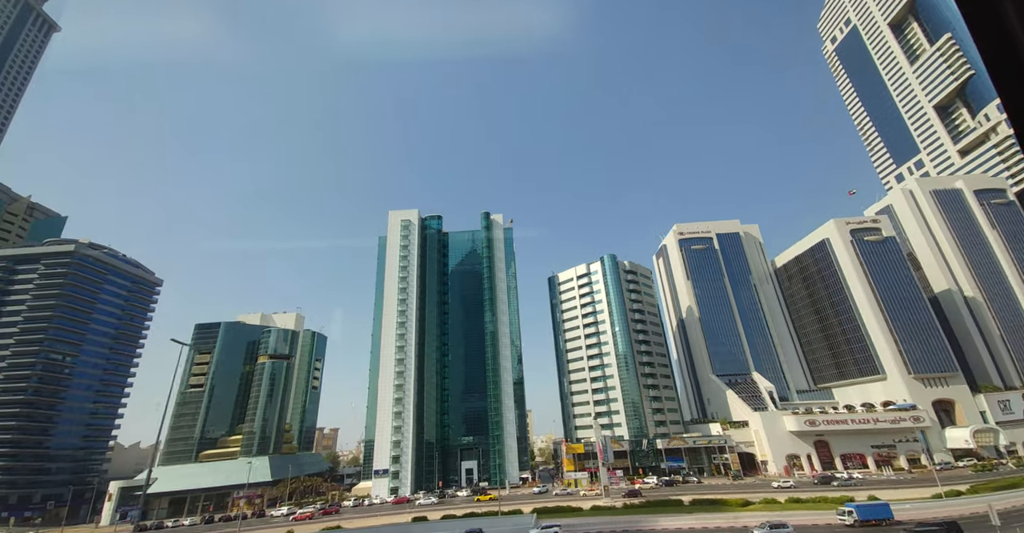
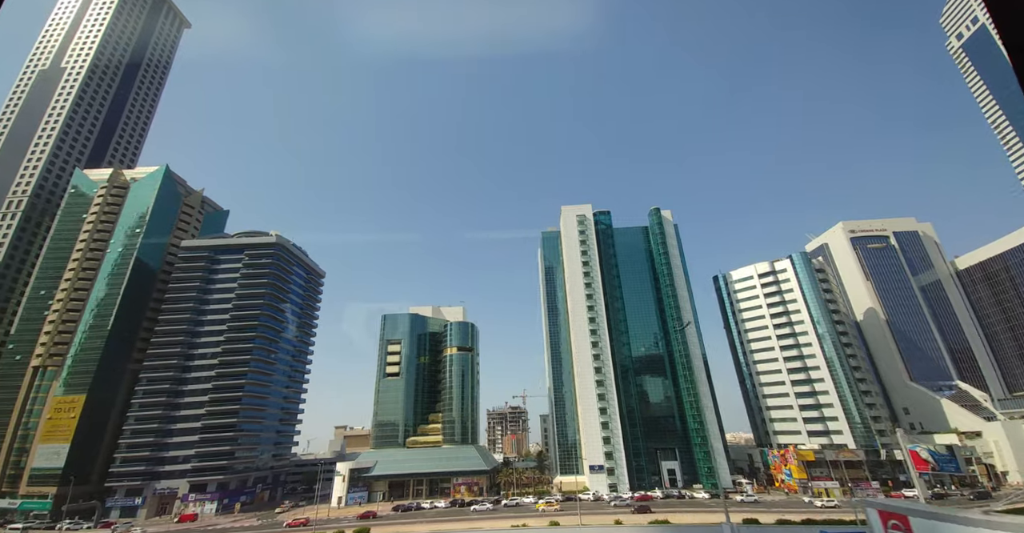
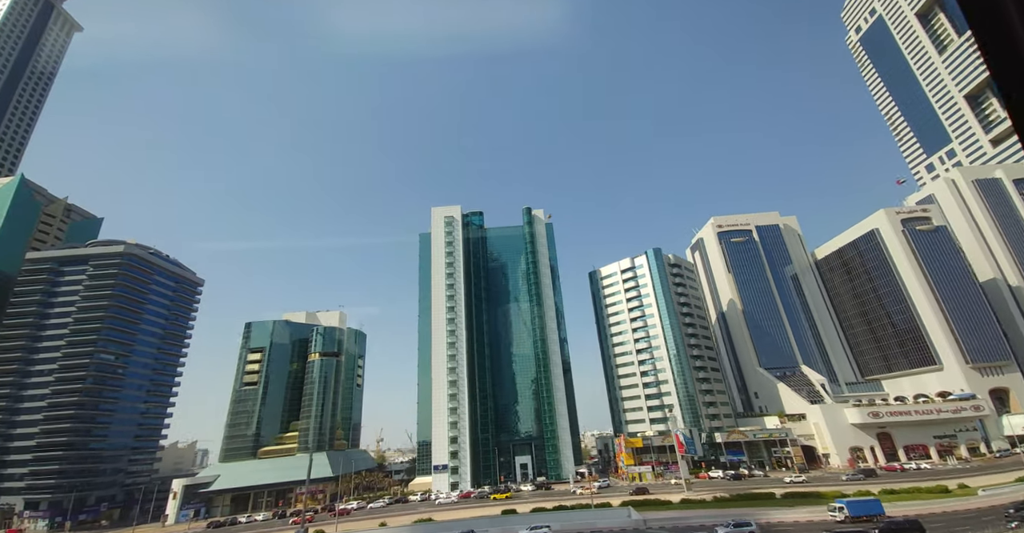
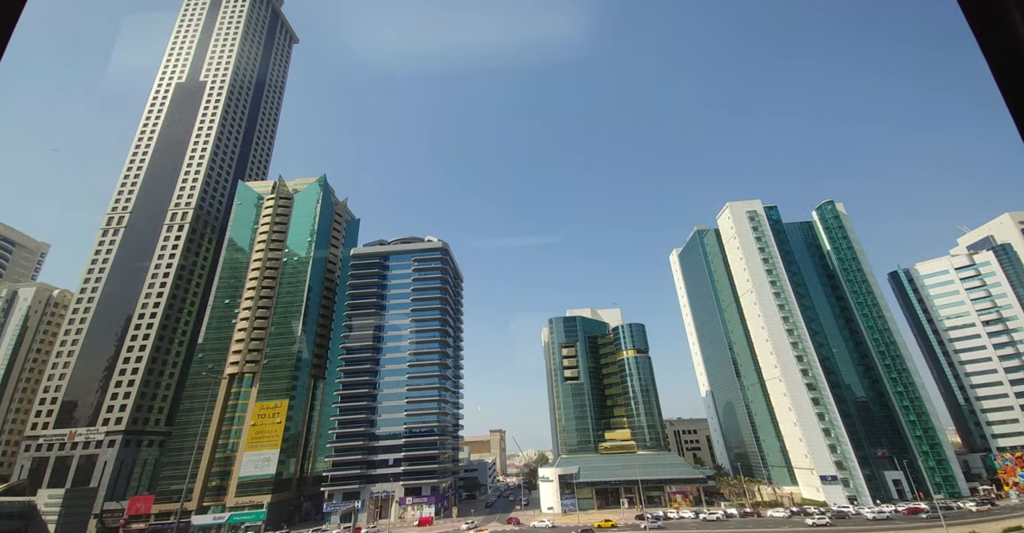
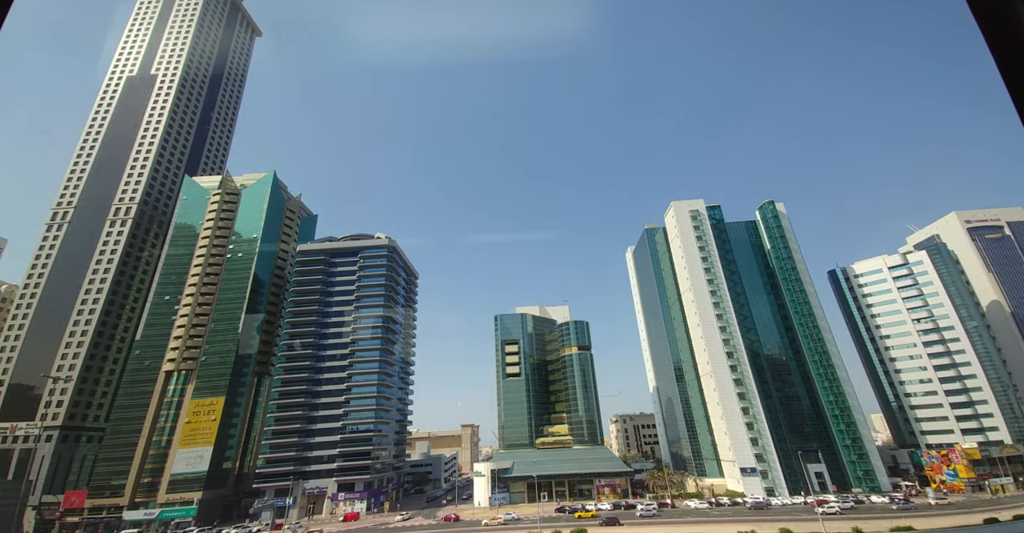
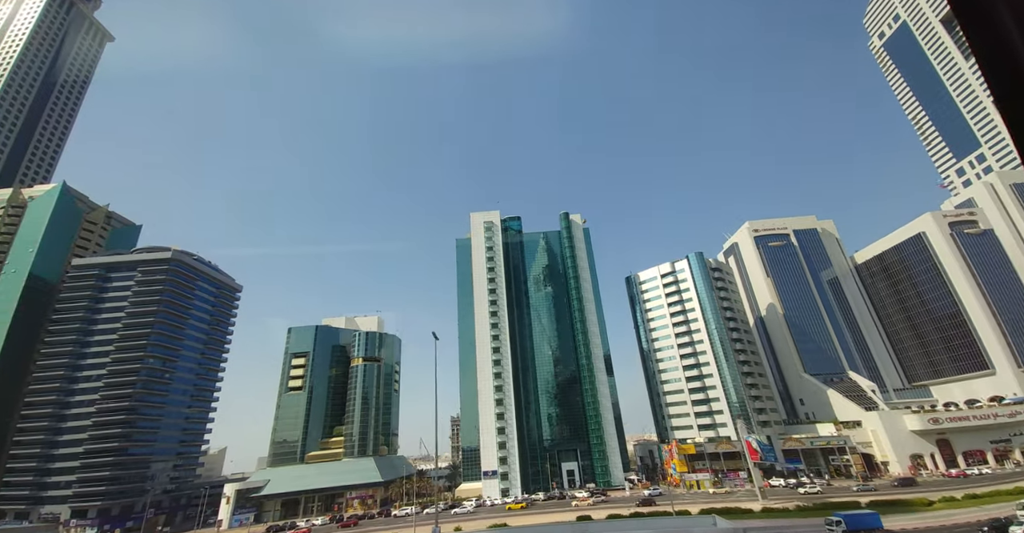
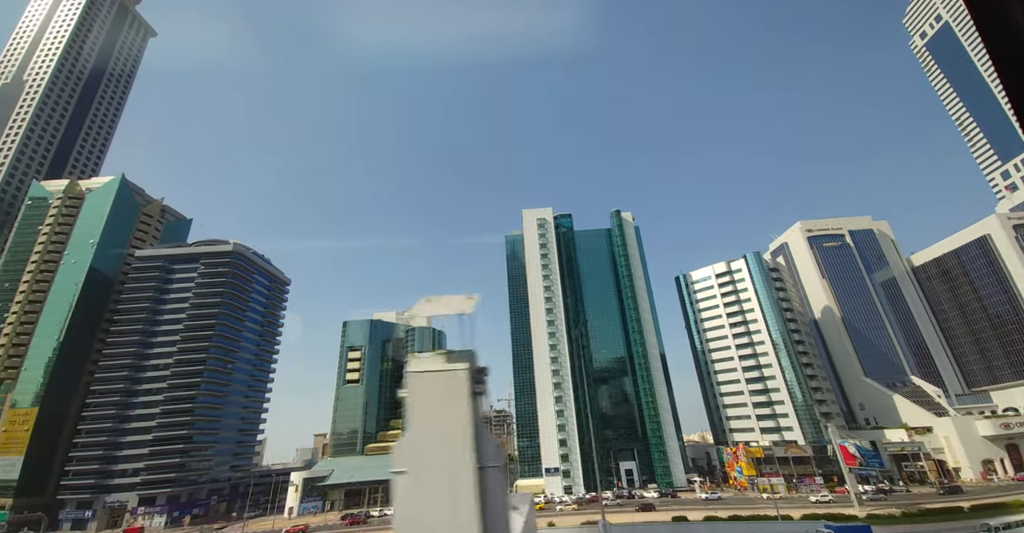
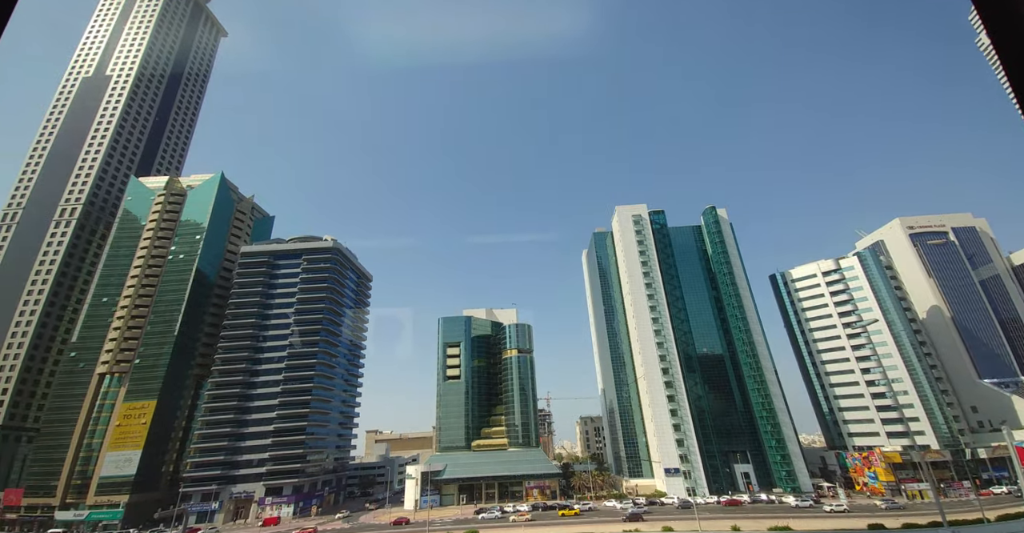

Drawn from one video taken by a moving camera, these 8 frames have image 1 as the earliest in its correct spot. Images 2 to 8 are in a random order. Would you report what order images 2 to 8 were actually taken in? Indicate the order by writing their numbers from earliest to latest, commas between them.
3, 6, 7, 2, 8, 5, 4
